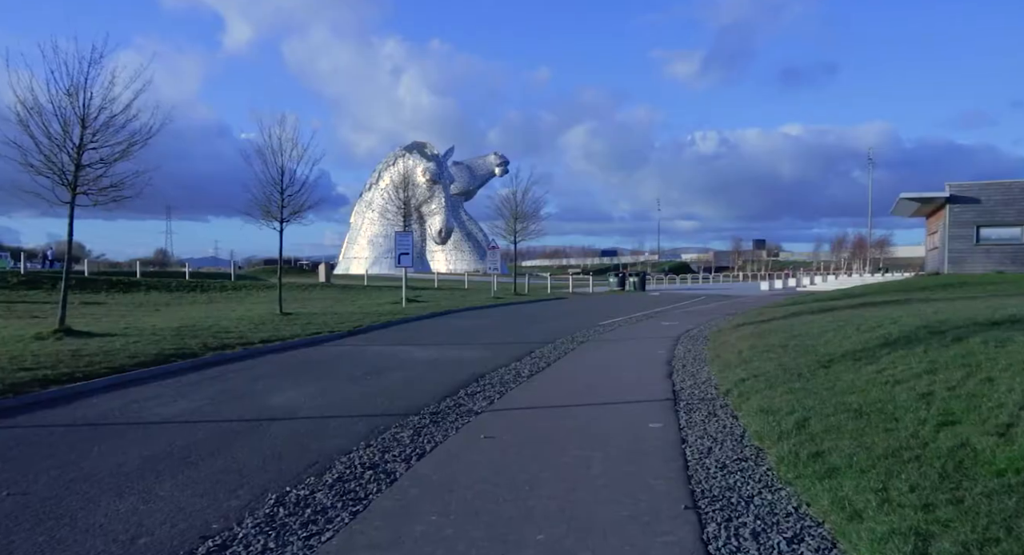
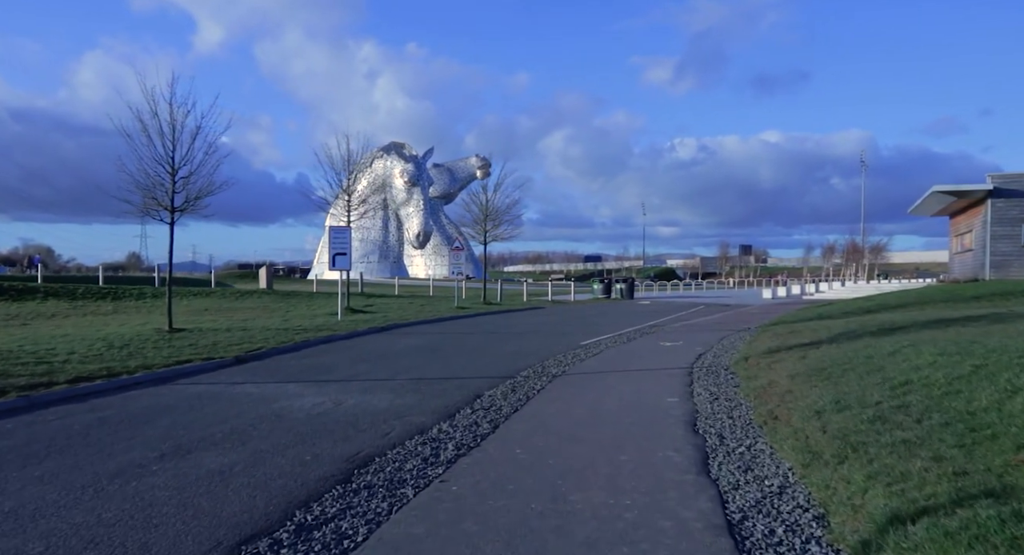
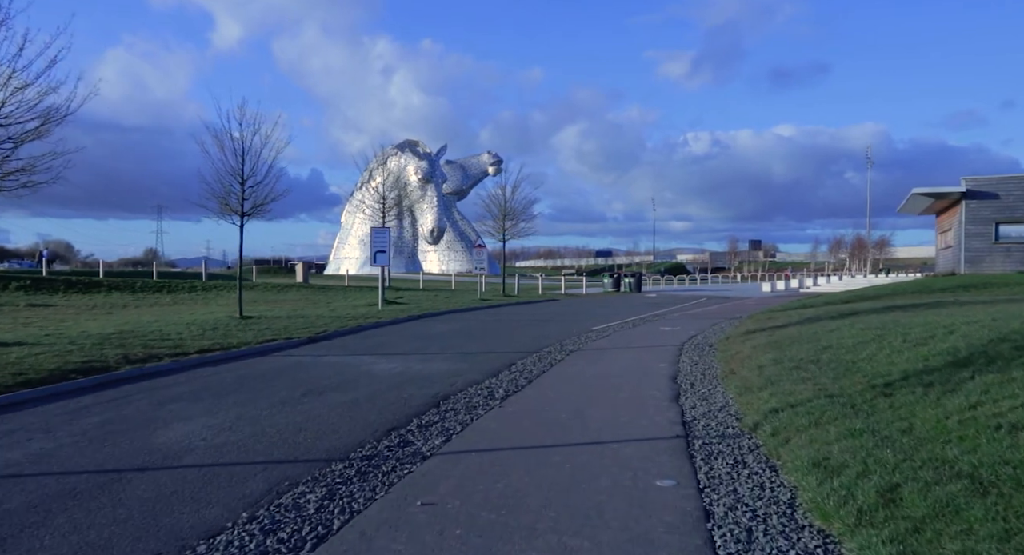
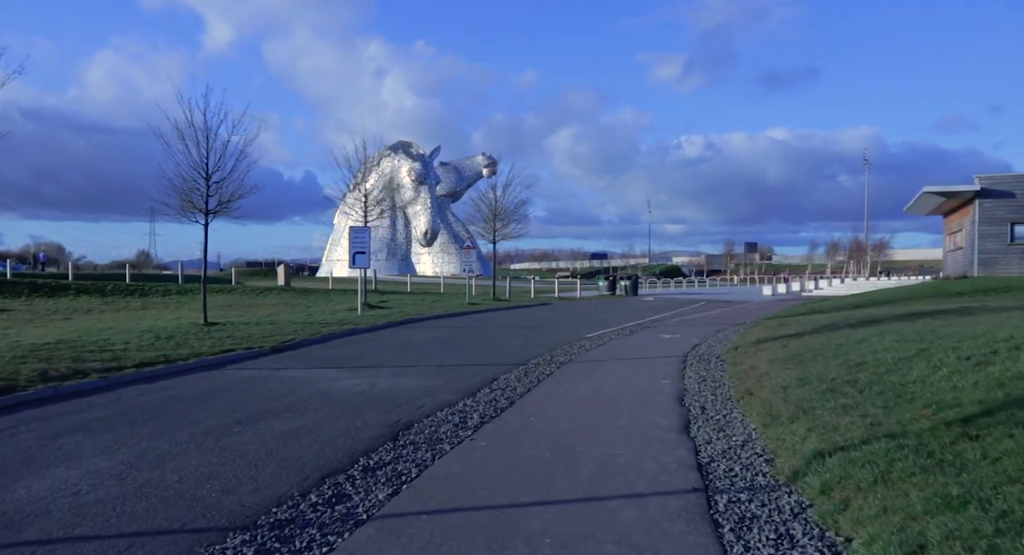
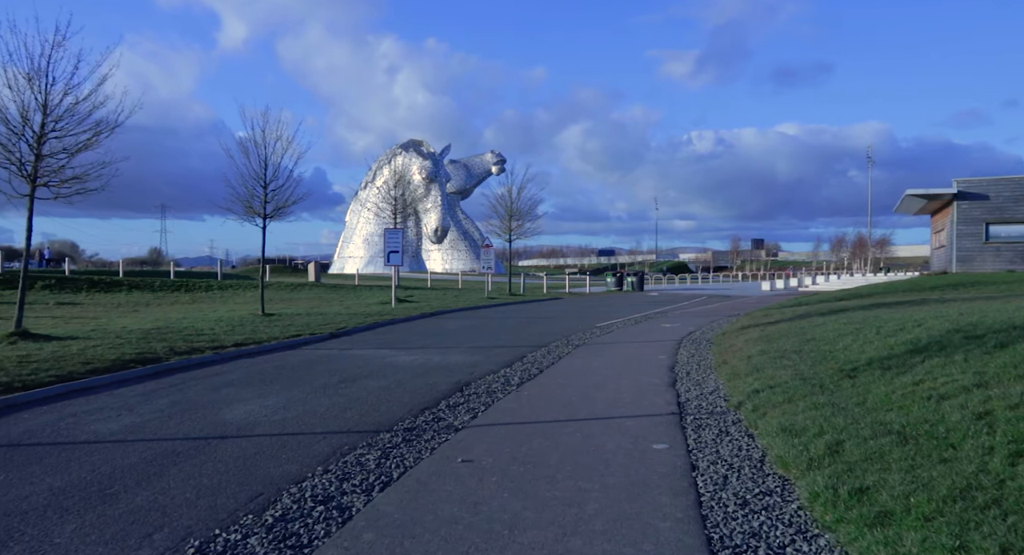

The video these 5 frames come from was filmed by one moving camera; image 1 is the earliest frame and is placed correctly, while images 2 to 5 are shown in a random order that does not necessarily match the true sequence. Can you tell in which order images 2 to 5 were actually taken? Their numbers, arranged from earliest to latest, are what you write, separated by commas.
5, 3, 4, 2
